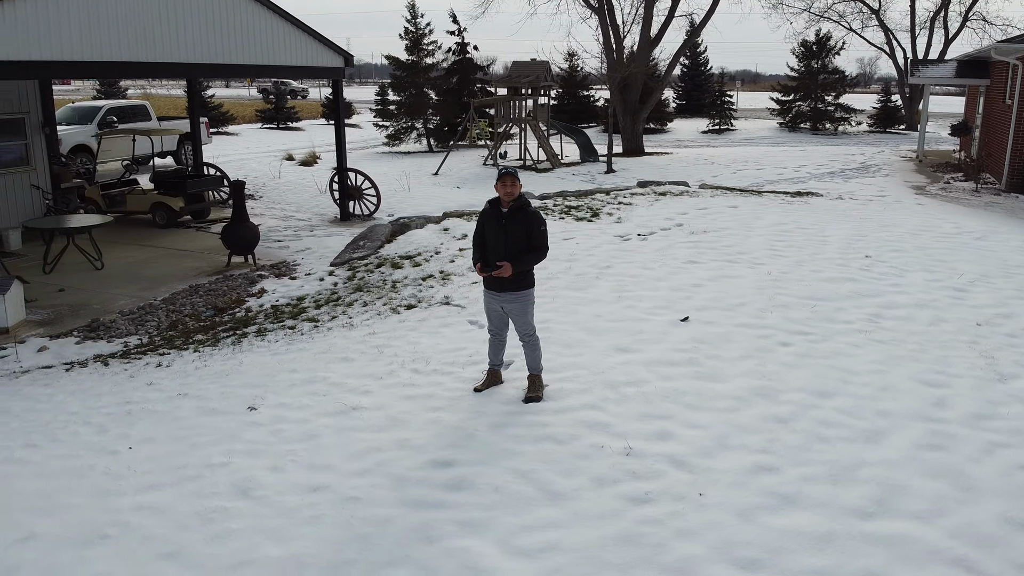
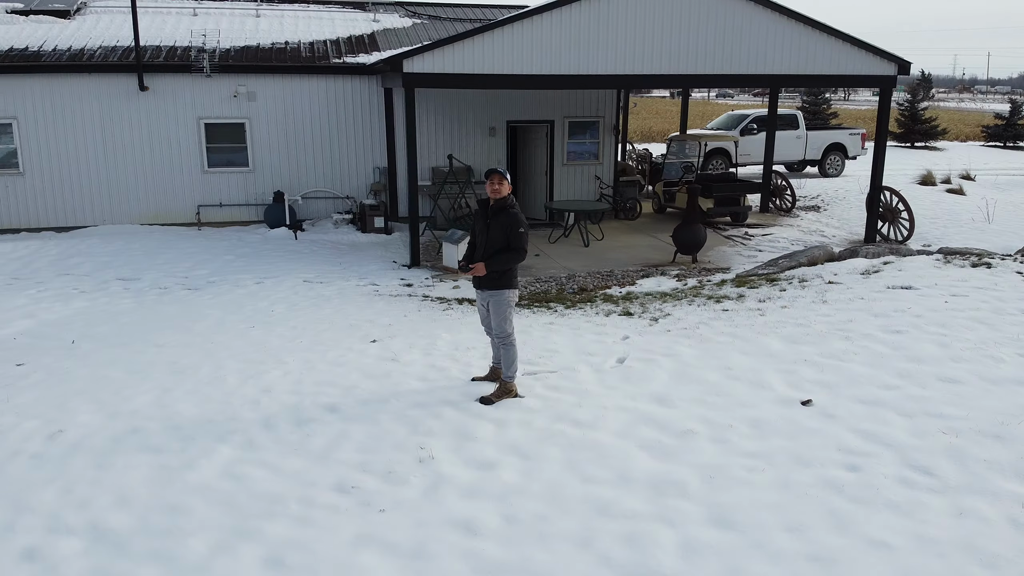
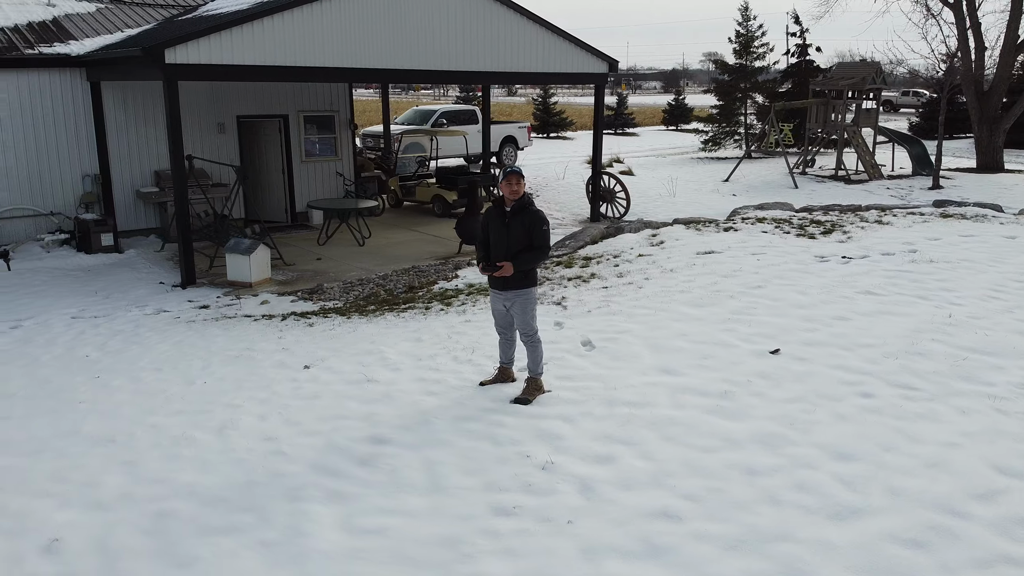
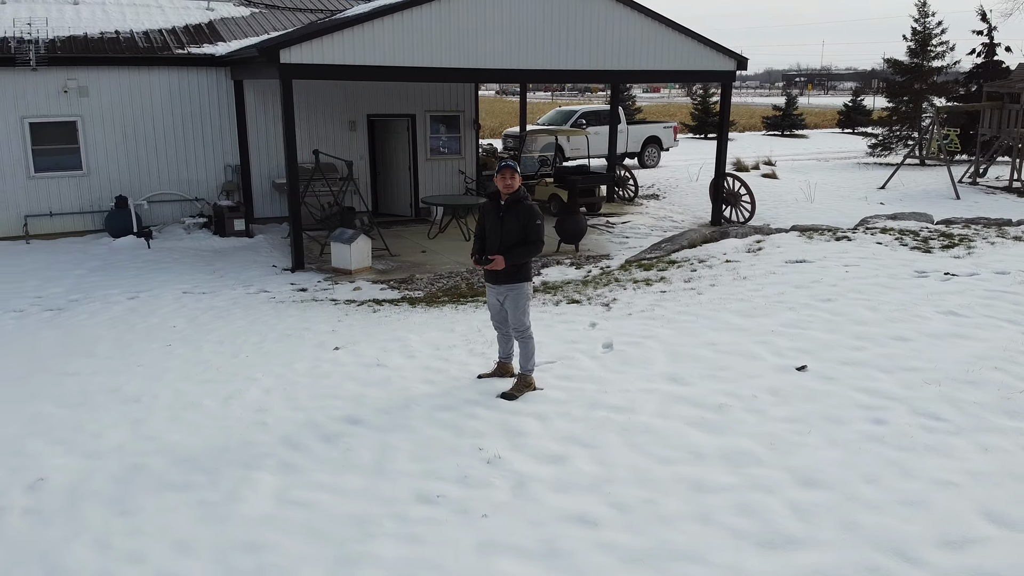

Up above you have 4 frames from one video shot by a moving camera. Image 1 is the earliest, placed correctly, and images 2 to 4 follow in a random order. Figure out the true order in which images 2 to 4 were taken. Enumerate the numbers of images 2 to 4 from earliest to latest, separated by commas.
3, 4, 2
